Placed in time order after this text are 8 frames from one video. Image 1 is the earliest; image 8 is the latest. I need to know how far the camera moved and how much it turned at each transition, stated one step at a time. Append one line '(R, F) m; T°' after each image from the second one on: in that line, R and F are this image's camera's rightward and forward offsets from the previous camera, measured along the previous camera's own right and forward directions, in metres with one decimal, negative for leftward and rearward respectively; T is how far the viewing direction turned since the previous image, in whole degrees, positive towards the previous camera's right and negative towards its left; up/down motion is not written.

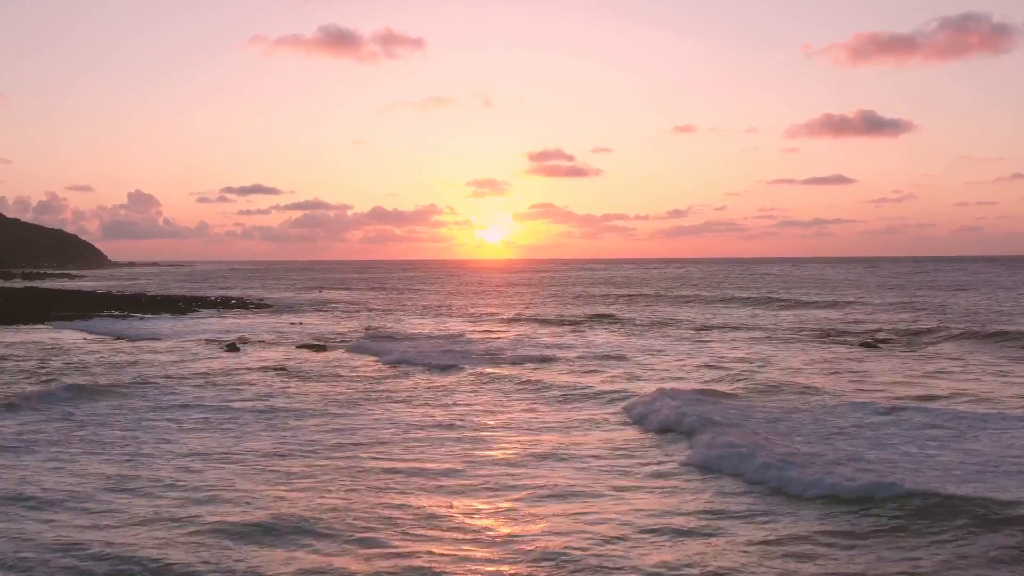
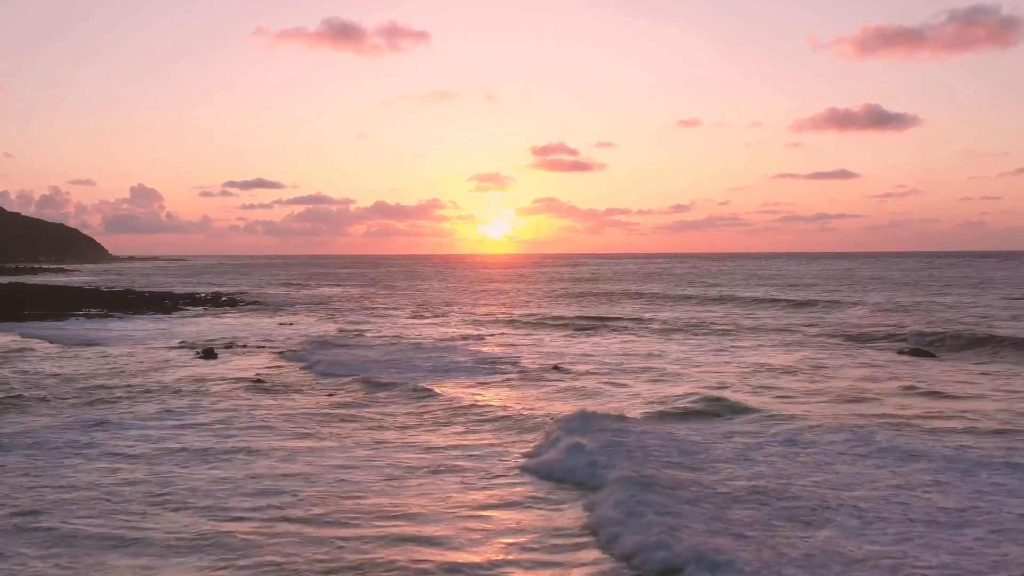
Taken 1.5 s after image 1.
(-0.1, +2.9) m; 0°
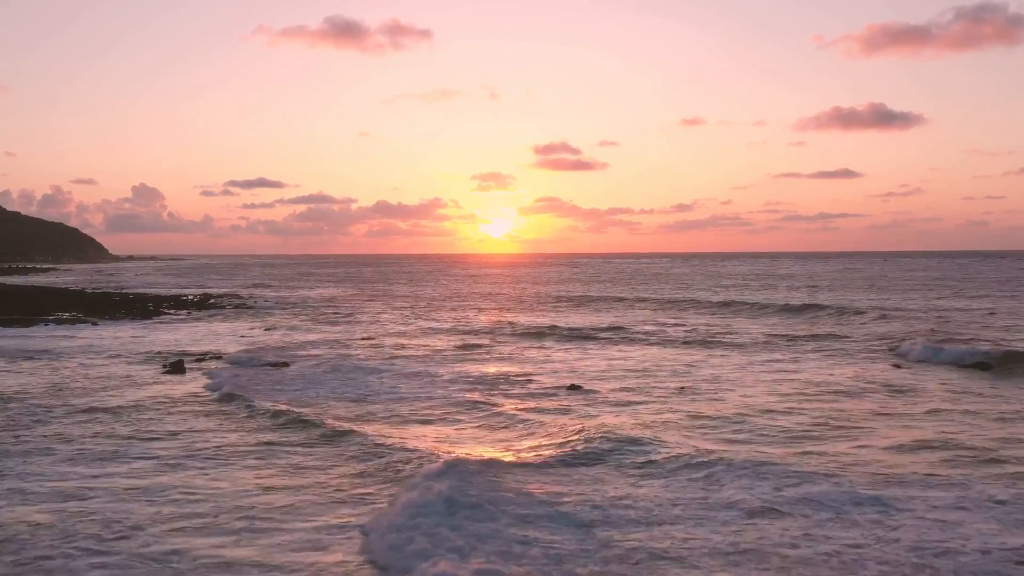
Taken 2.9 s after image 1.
(-0.2, +3.2) m; 0°
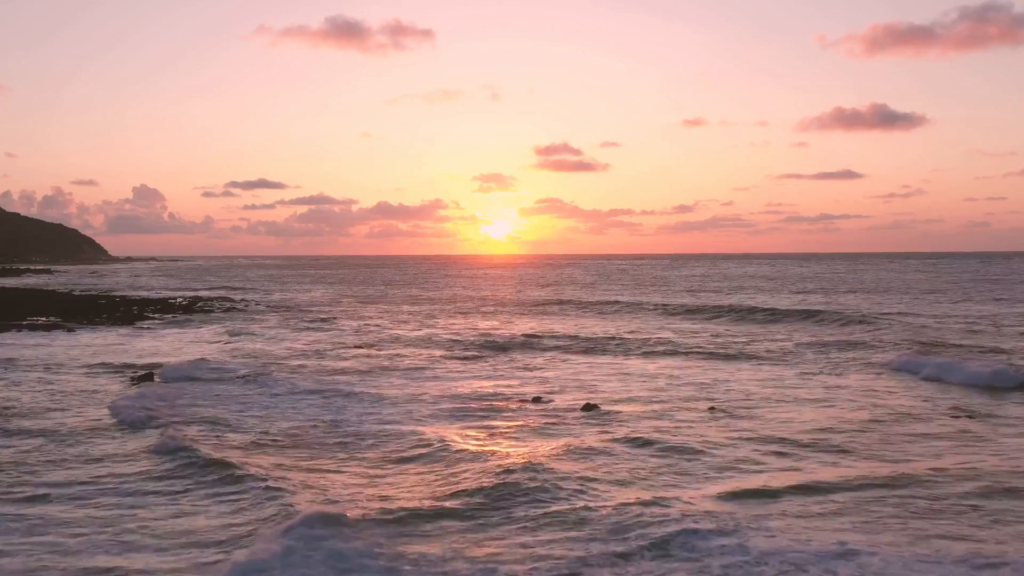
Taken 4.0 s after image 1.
(-0.2, +2.5) m; 0°
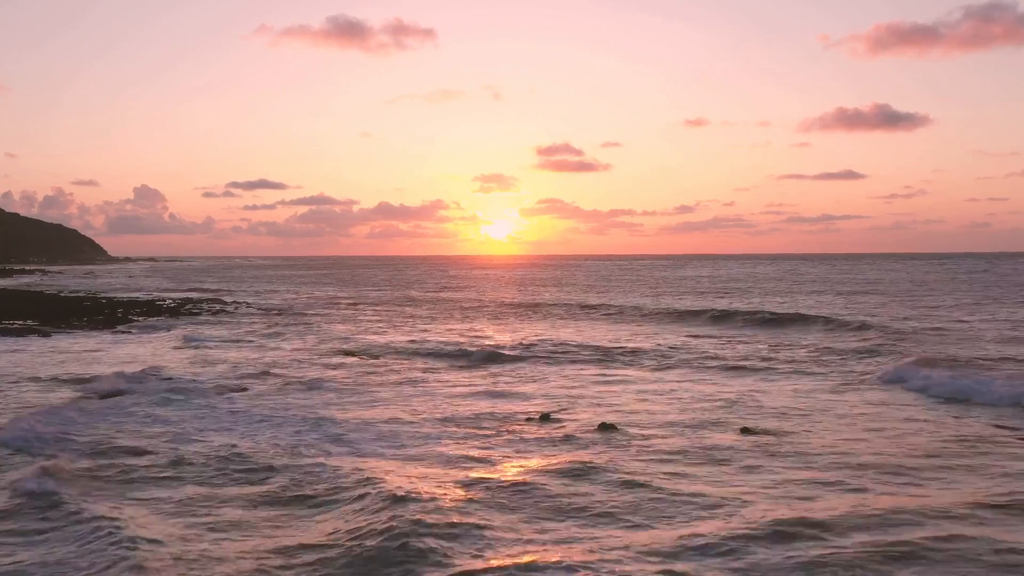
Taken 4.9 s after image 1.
(-0.1, +2.2) m; 0°
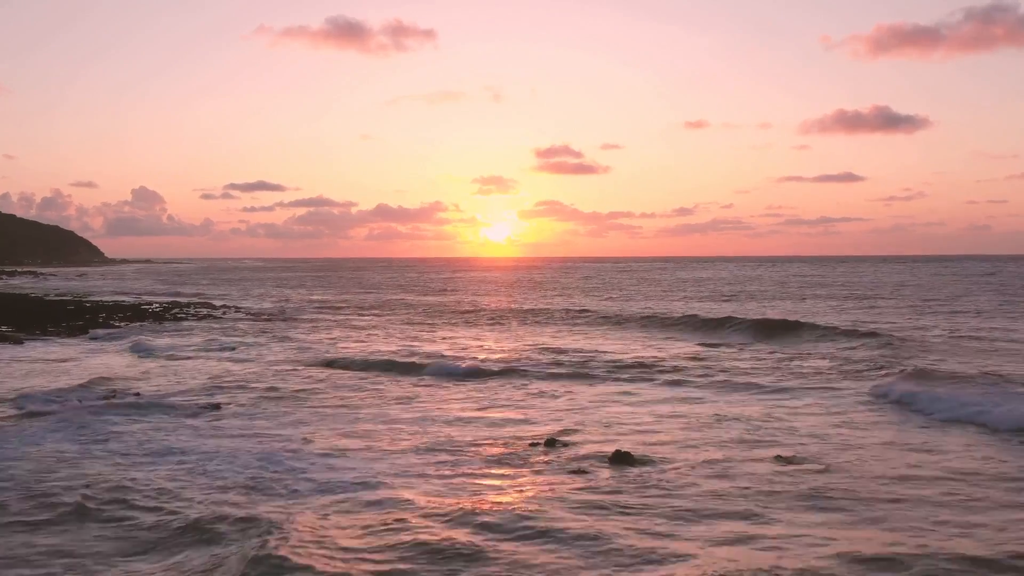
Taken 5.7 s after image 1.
(-0.1, +2.0) m; 0°
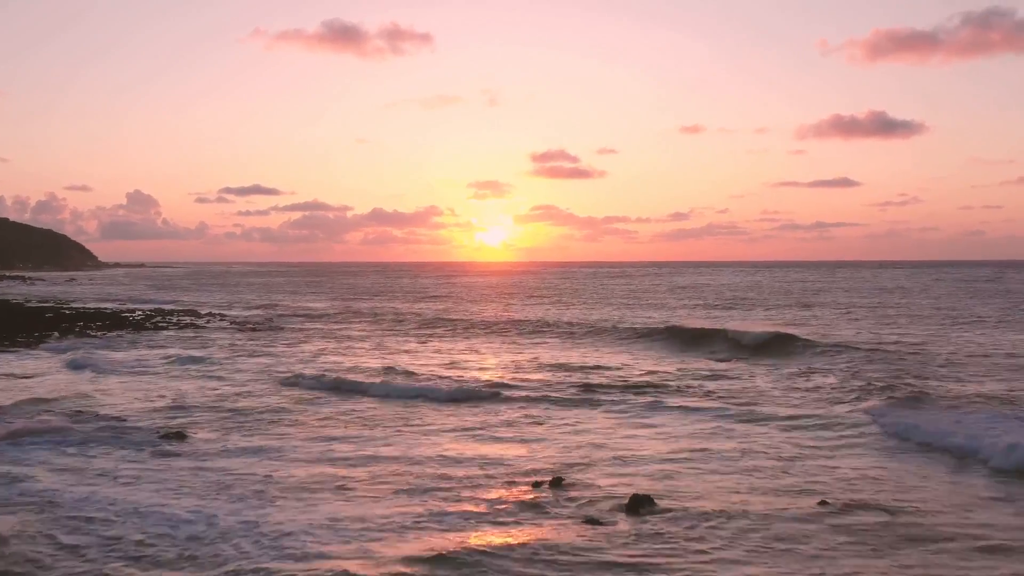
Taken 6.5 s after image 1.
(-0.1, +2.0) m; 0°
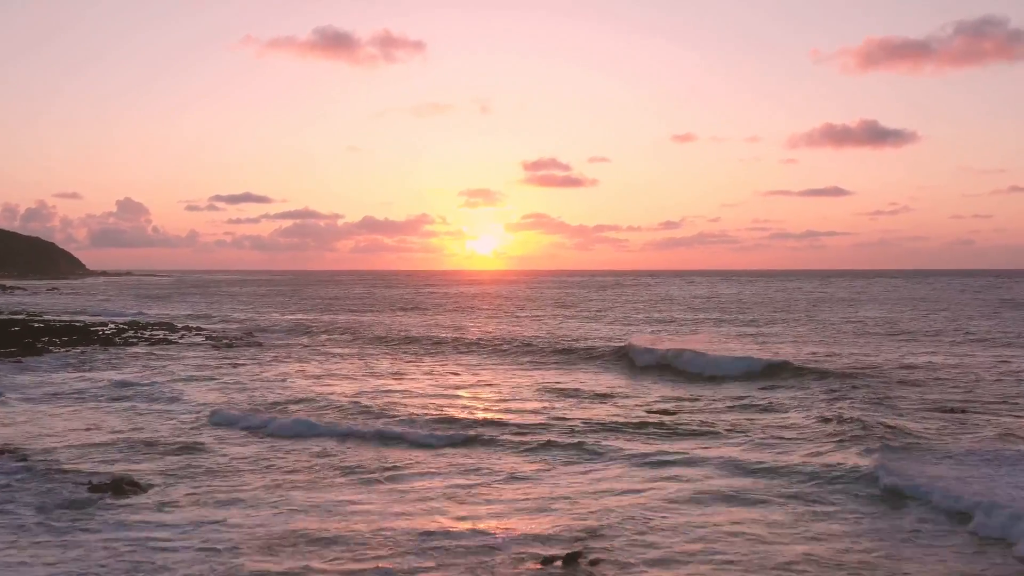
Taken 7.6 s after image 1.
(-0.2, +2.7) m; +1°
